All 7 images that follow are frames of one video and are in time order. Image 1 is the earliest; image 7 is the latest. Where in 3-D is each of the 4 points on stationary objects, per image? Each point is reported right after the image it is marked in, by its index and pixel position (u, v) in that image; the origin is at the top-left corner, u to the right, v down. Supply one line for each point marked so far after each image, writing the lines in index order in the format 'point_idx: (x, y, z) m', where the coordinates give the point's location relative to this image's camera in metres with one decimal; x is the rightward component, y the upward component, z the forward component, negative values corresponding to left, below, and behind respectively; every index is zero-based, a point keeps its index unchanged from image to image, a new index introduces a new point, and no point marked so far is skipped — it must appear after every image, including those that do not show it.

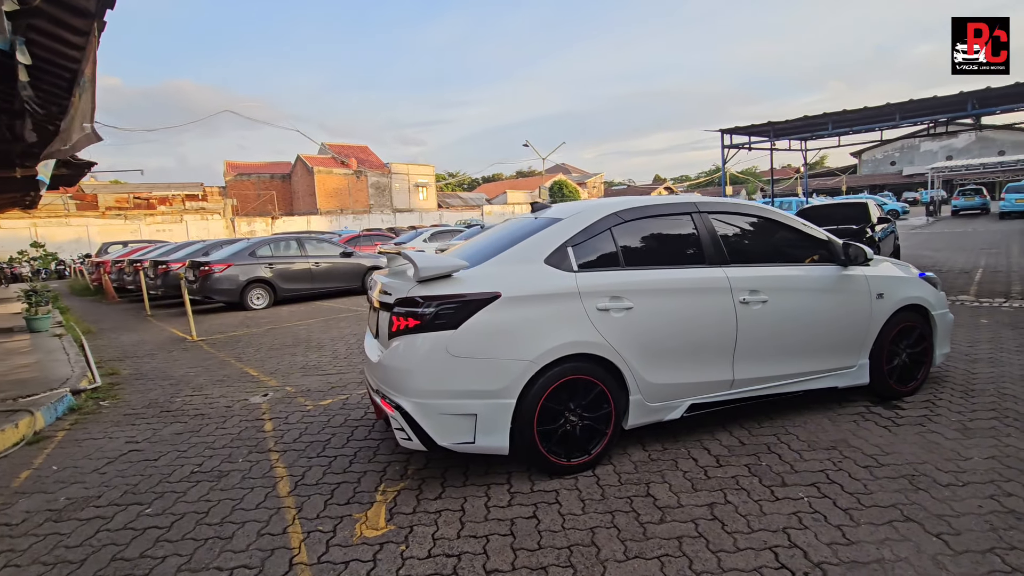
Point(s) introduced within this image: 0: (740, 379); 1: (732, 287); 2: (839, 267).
0: (+1.6, -0.6, +3.5) m
1: (+1.5, 0.0, +3.5) m
2: (+2.5, +0.2, +3.9) m
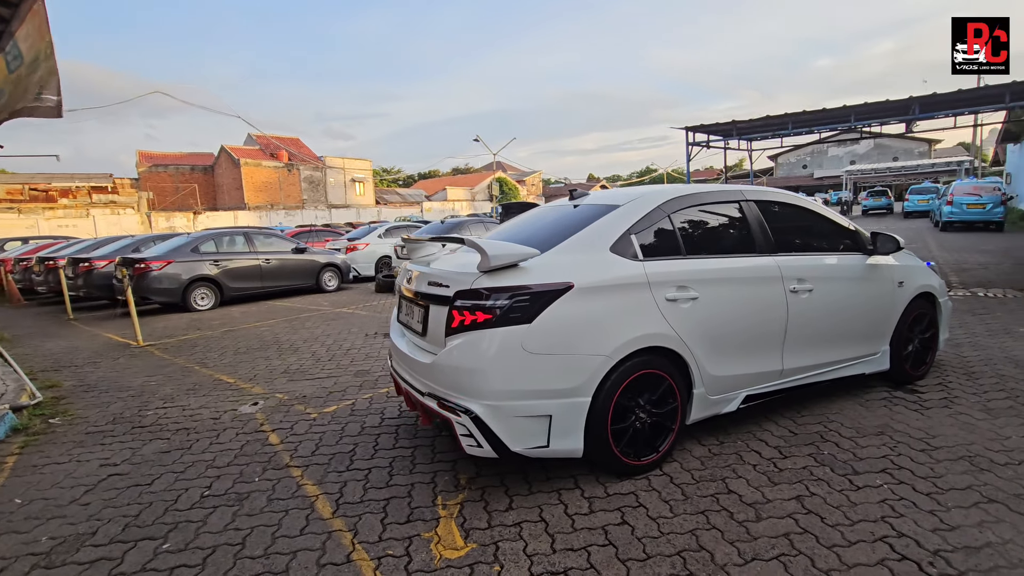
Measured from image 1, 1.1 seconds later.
0: (+1.9, -0.5, +3.5) m
1: (+1.8, +0.1, +3.4) m
2: (+2.7, +0.2, +3.9) m
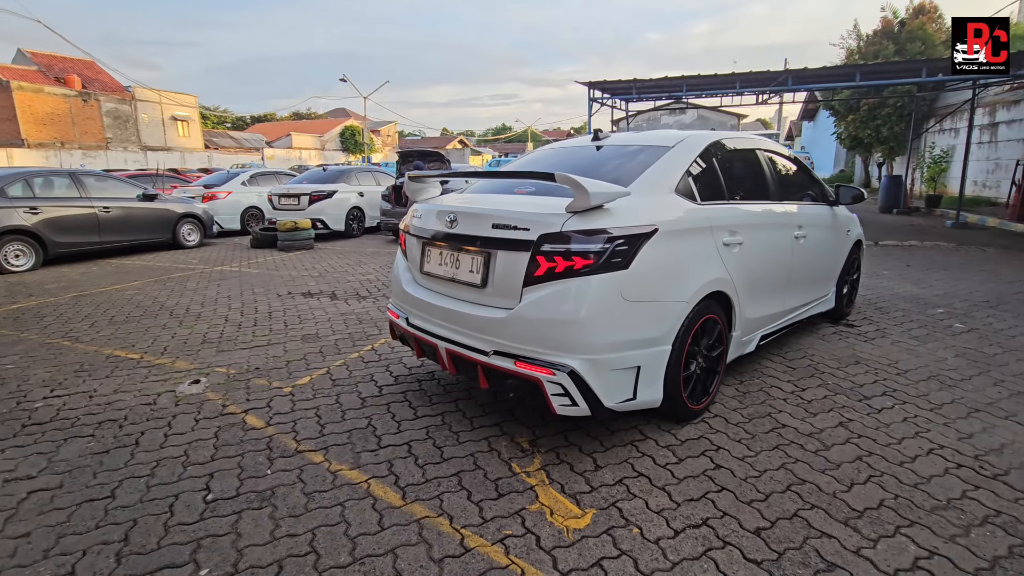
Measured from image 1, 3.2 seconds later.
0: (+2.0, -0.2, +3.8) m
1: (+1.9, +0.5, +3.6) m
2: (+2.7, +0.7, +4.4) m
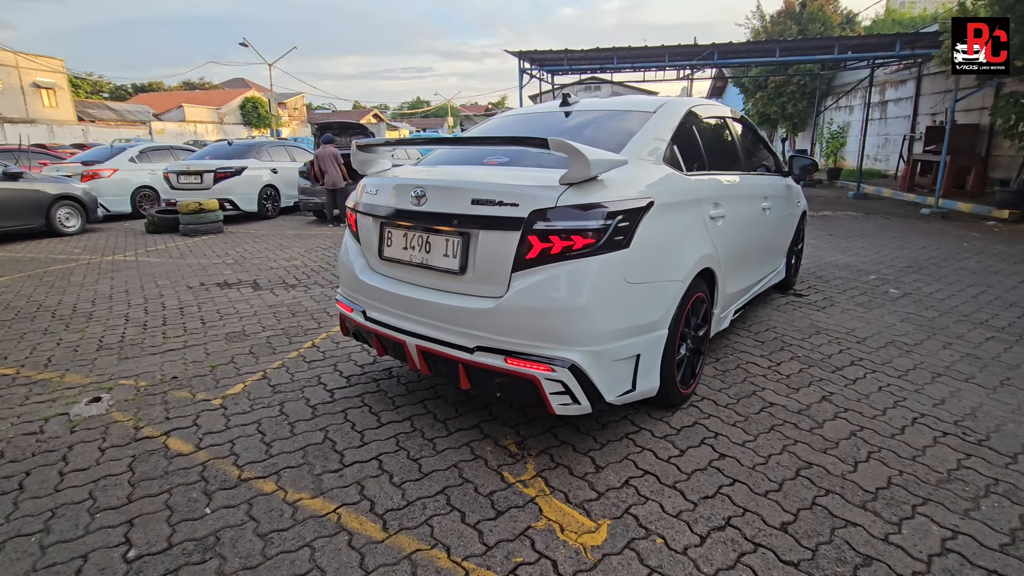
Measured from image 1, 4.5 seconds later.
0: (+1.7, 0.0, +3.7) m
1: (+1.7, +0.7, +3.6) m
2: (+2.3, +0.9, +4.4) m
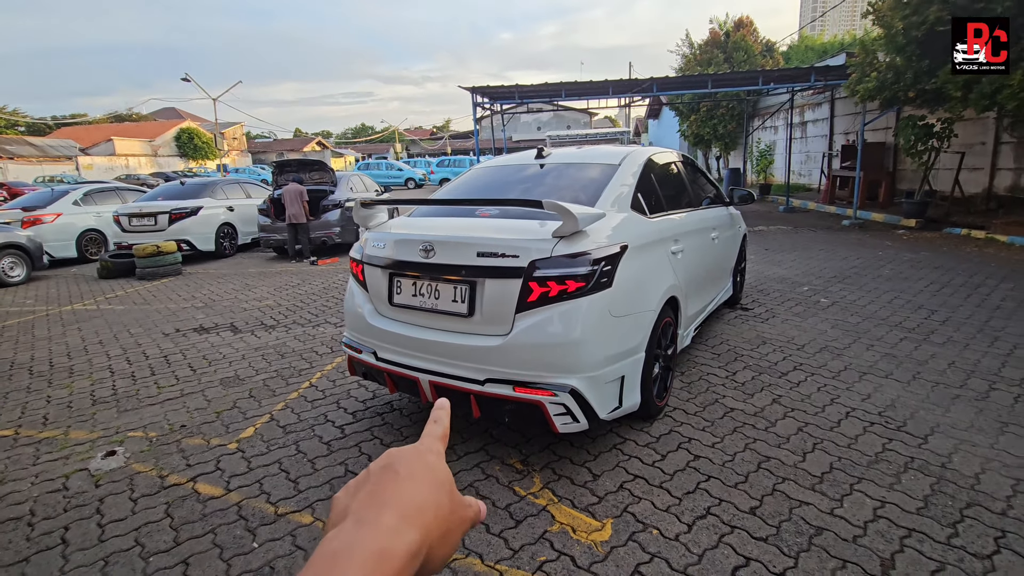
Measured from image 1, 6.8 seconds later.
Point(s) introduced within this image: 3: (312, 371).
0: (+1.6, -0.1, +4.2) m
1: (+1.5, +0.5, +4.1) m
2: (+2.1, +0.8, +5.0) m
3: (-1.6, -0.7, +4.2) m
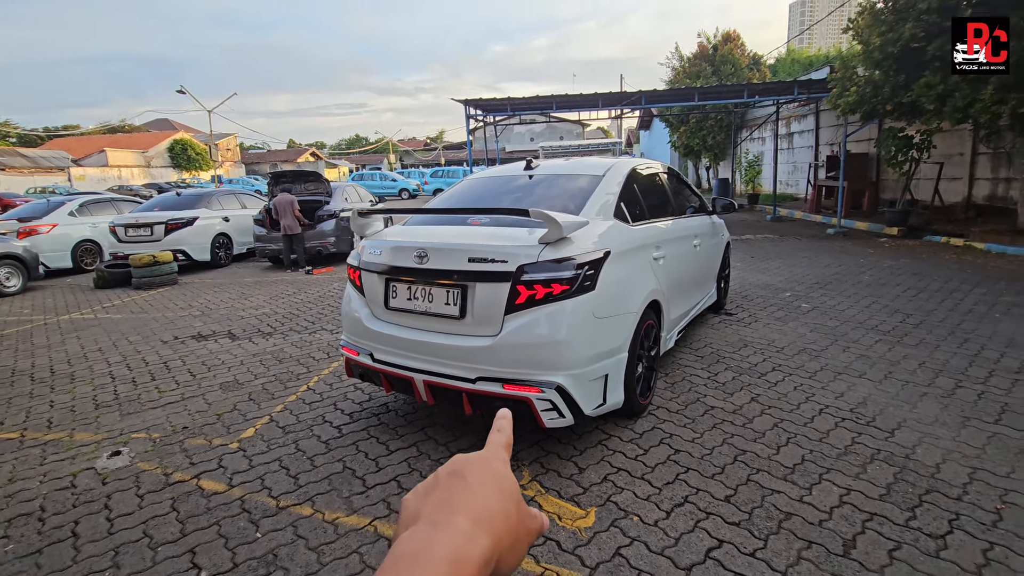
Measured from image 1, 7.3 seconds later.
0: (+1.5, -0.2, +4.4) m
1: (+1.4, +0.5, +4.3) m
2: (+2.0, +0.7, +5.2) m
3: (-1.7, -0.7, +4.4) m
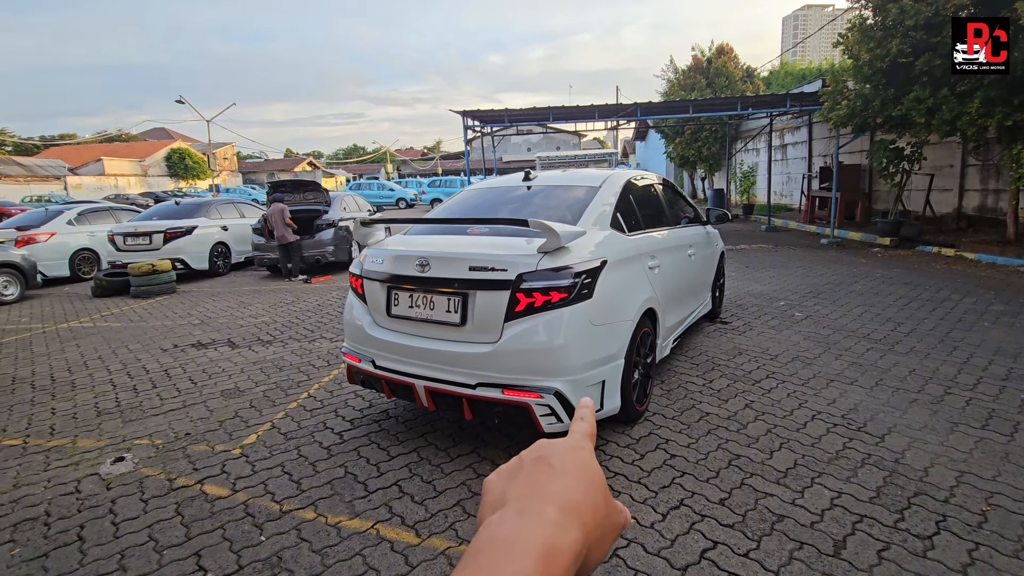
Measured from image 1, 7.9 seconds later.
0: (+1.5, -0.2, +4.5) m
1: (+1.4, +0.4, +4.4) m
2: (+2.0, +0.6, +5.3) m
3: (-1.7, -0.8, +4.4) m
